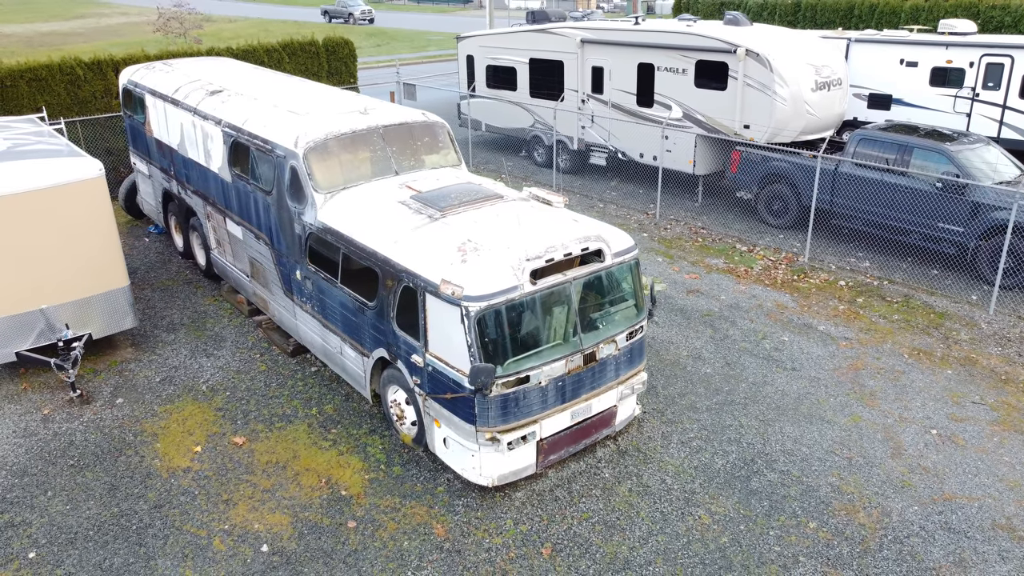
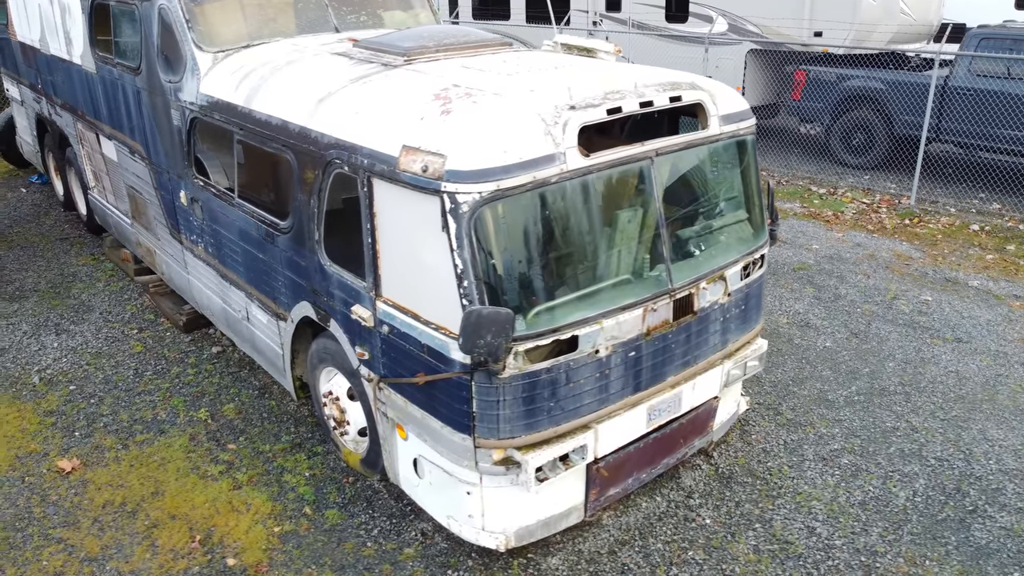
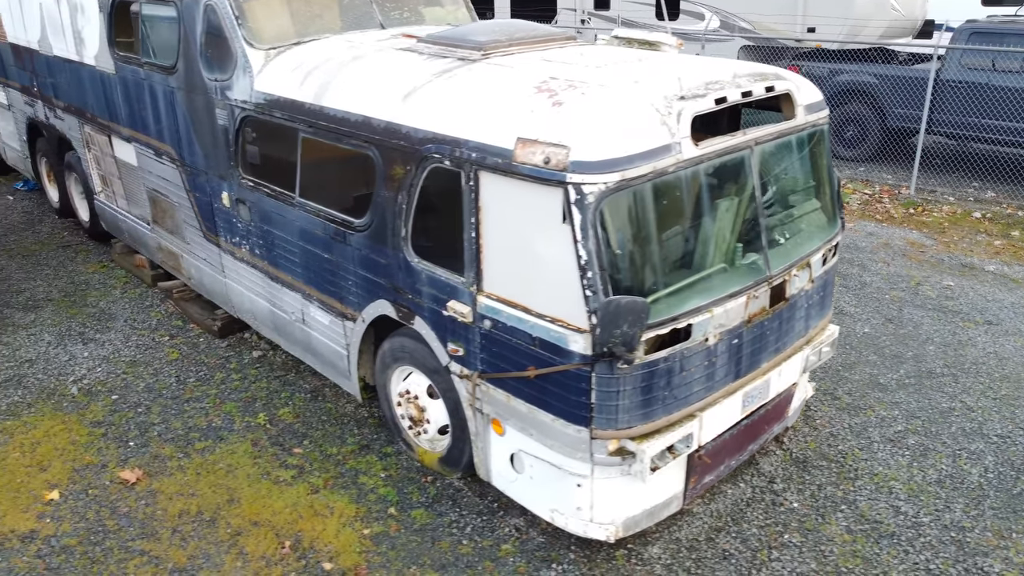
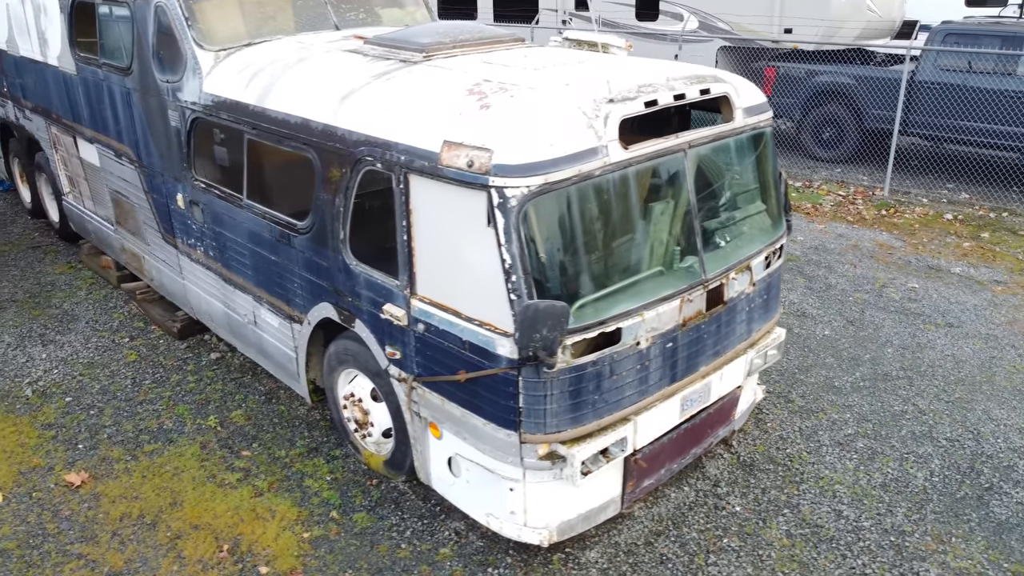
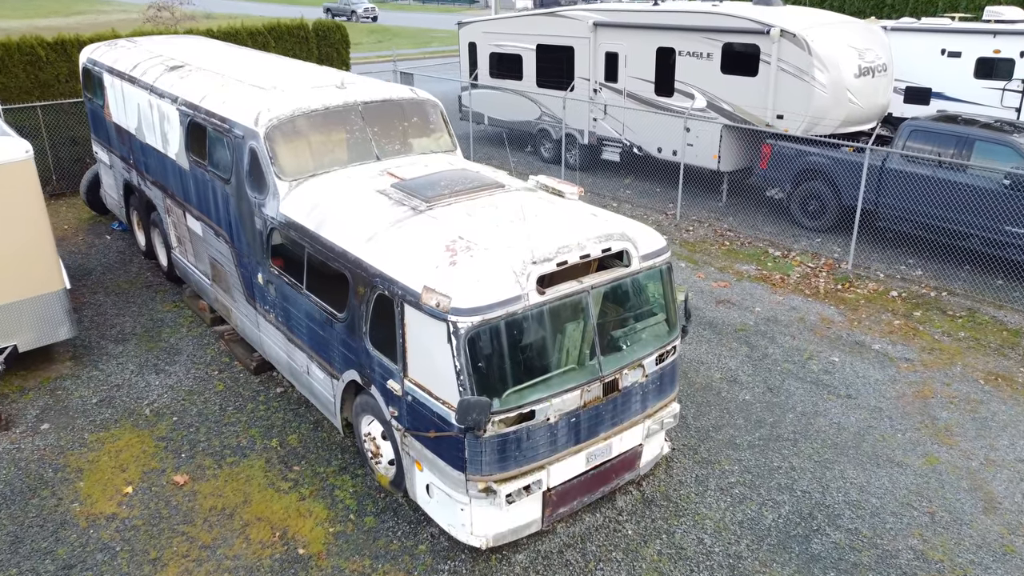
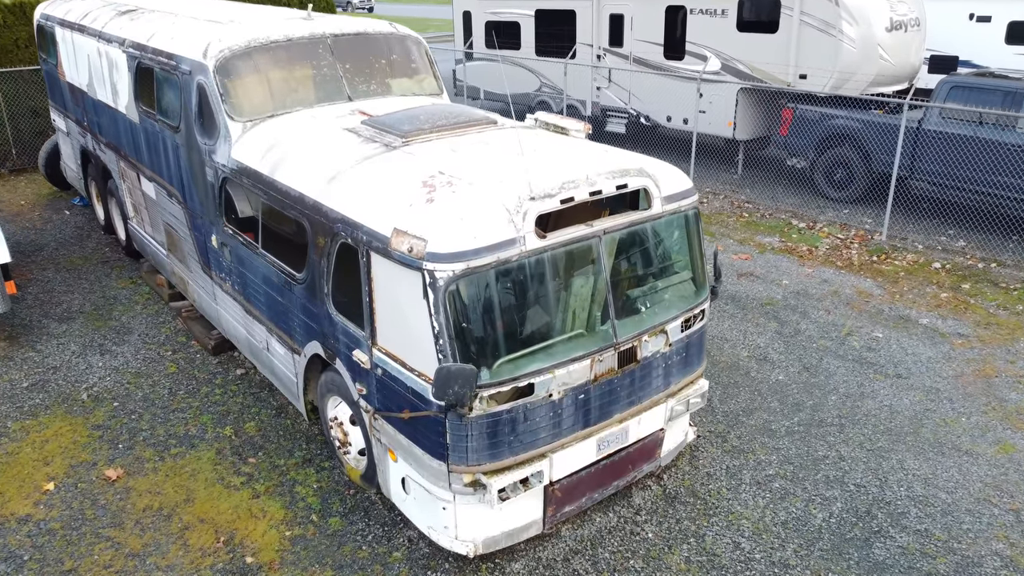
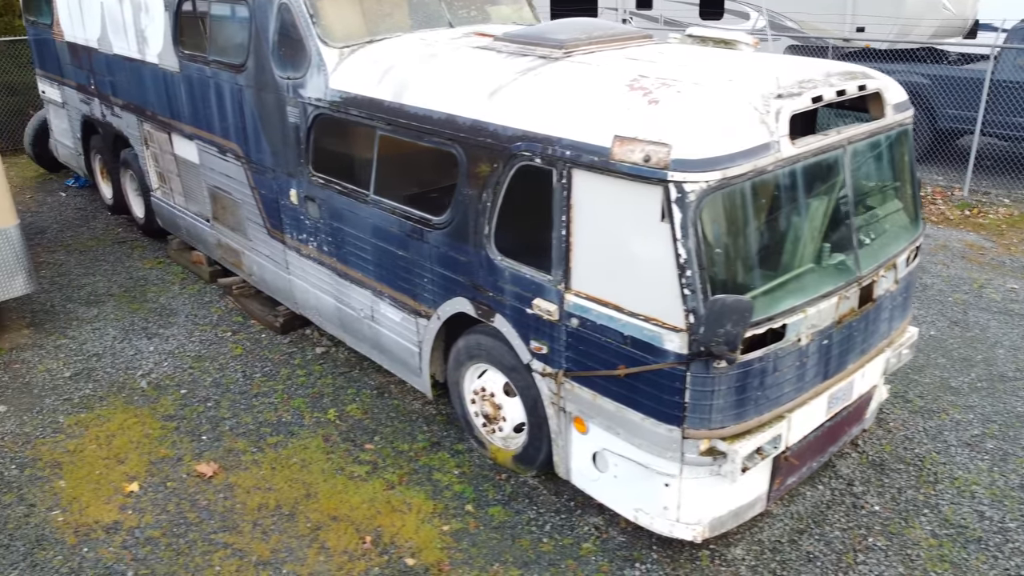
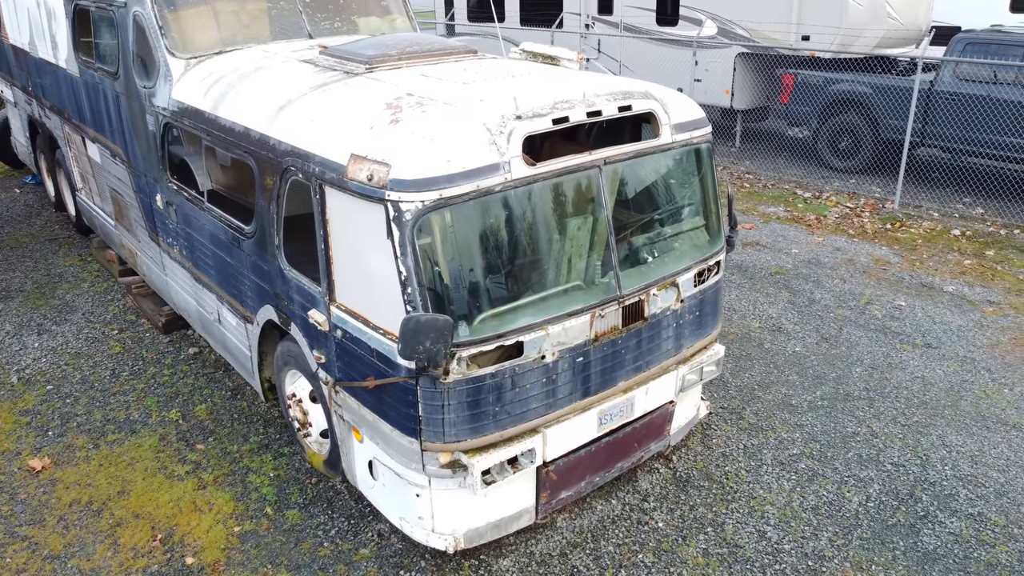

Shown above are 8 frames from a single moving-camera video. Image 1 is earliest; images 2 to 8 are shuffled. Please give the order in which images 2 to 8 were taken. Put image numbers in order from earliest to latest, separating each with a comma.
5, 6, 8, 2, 4, 3, 7
